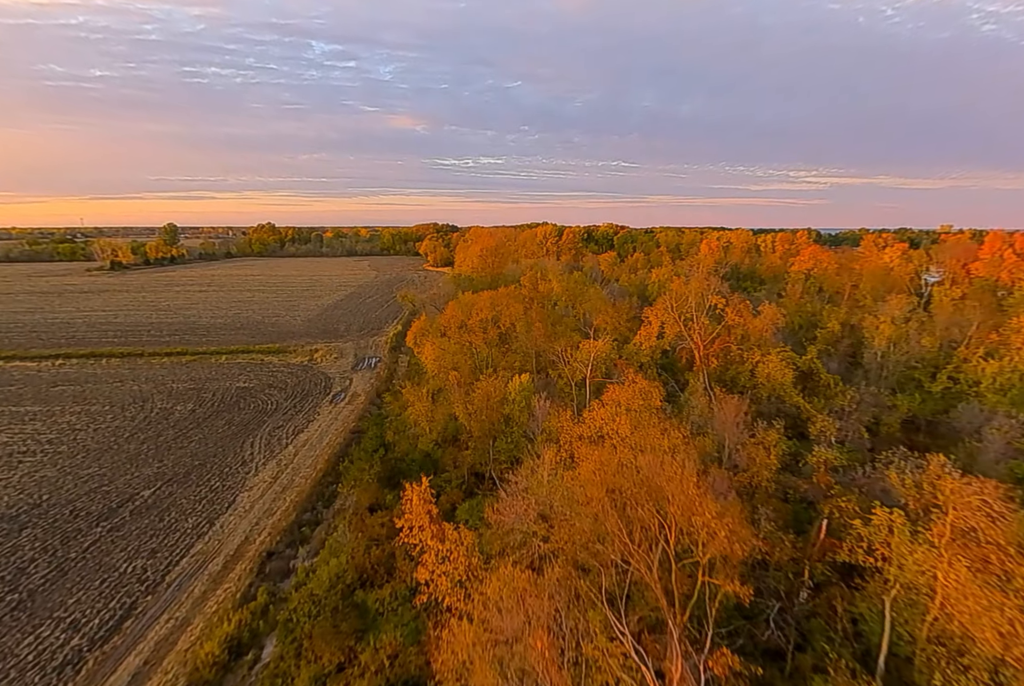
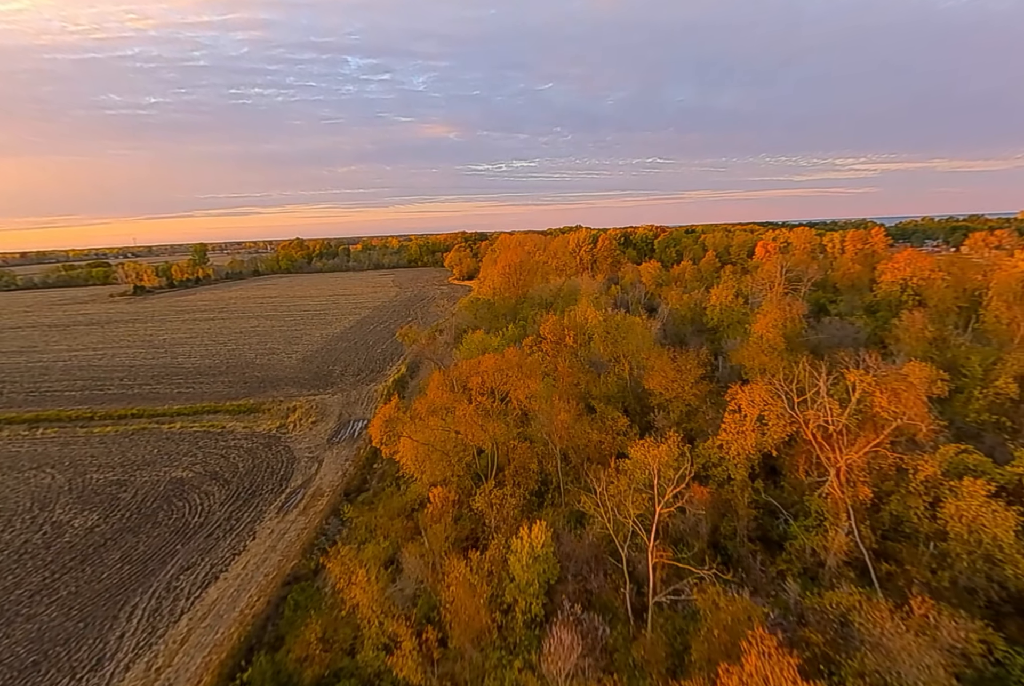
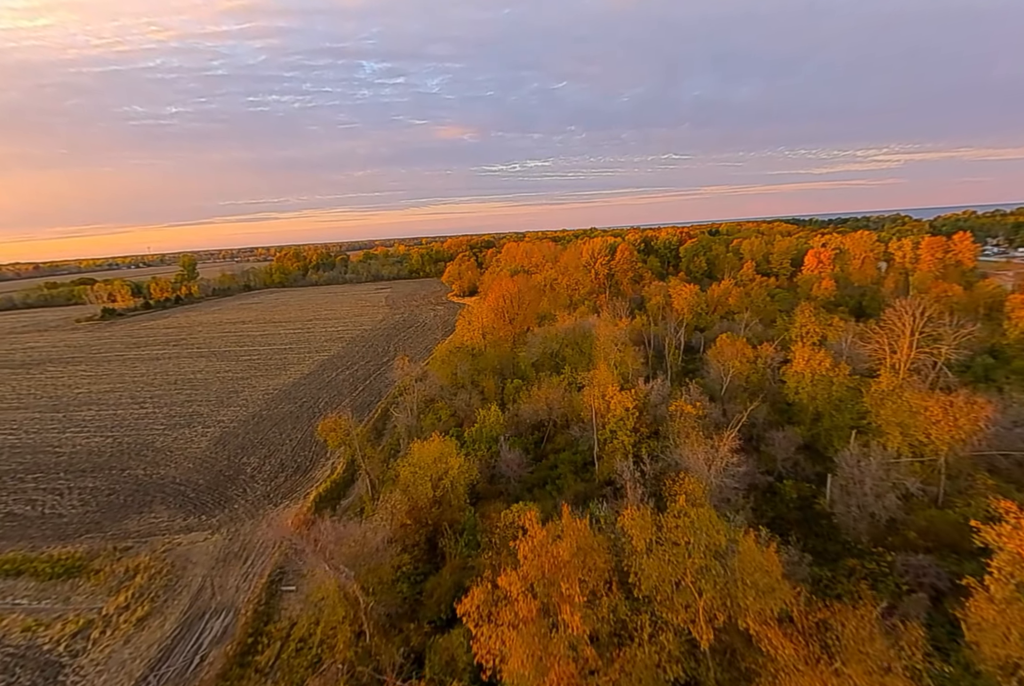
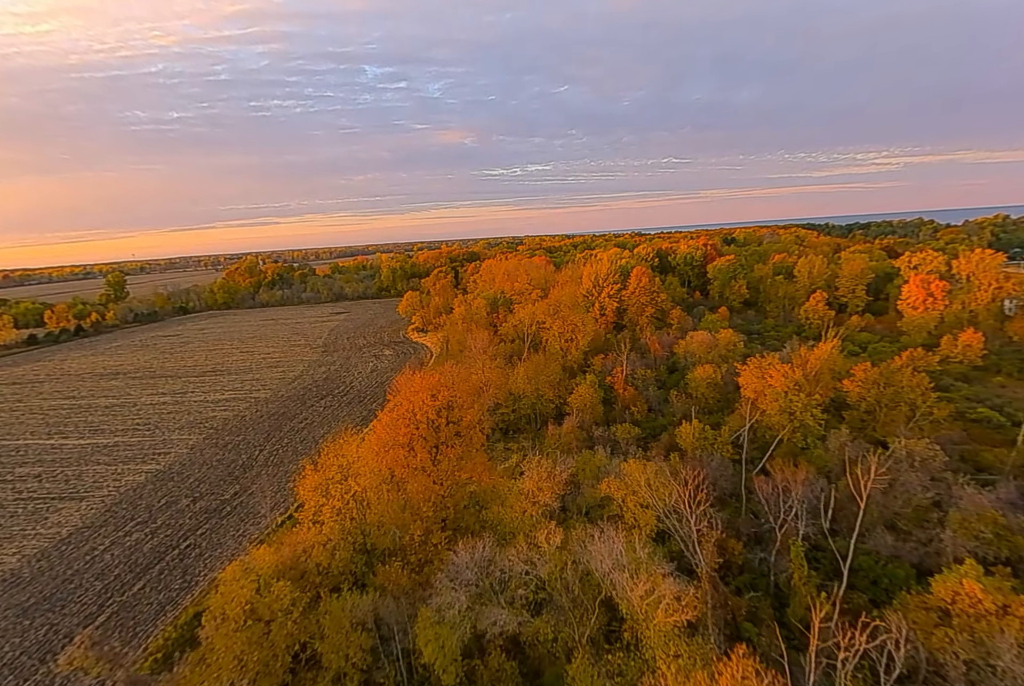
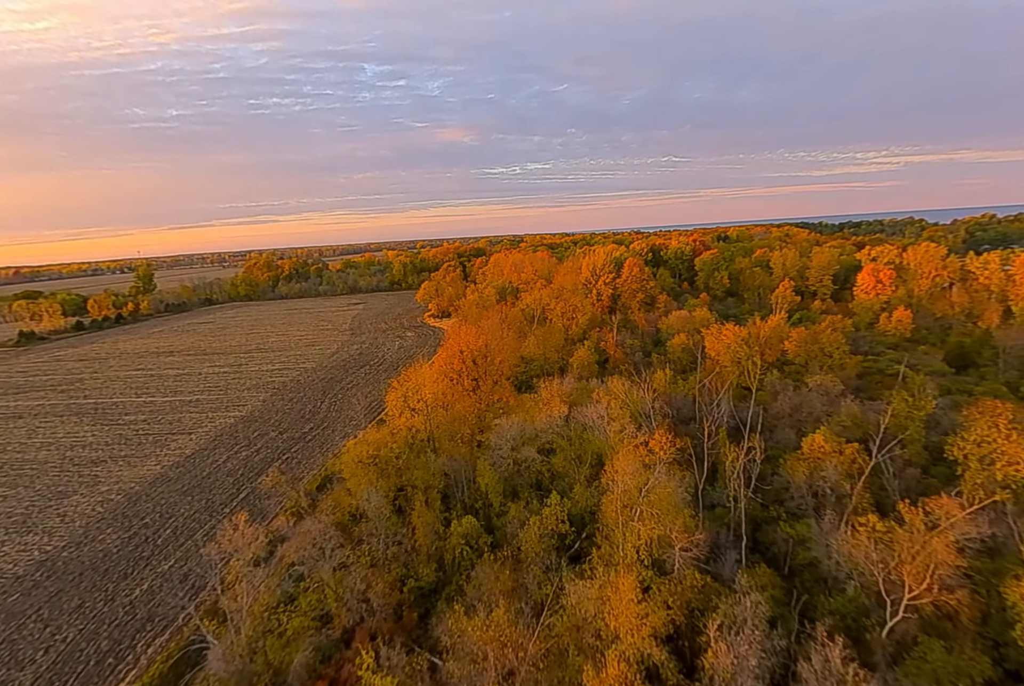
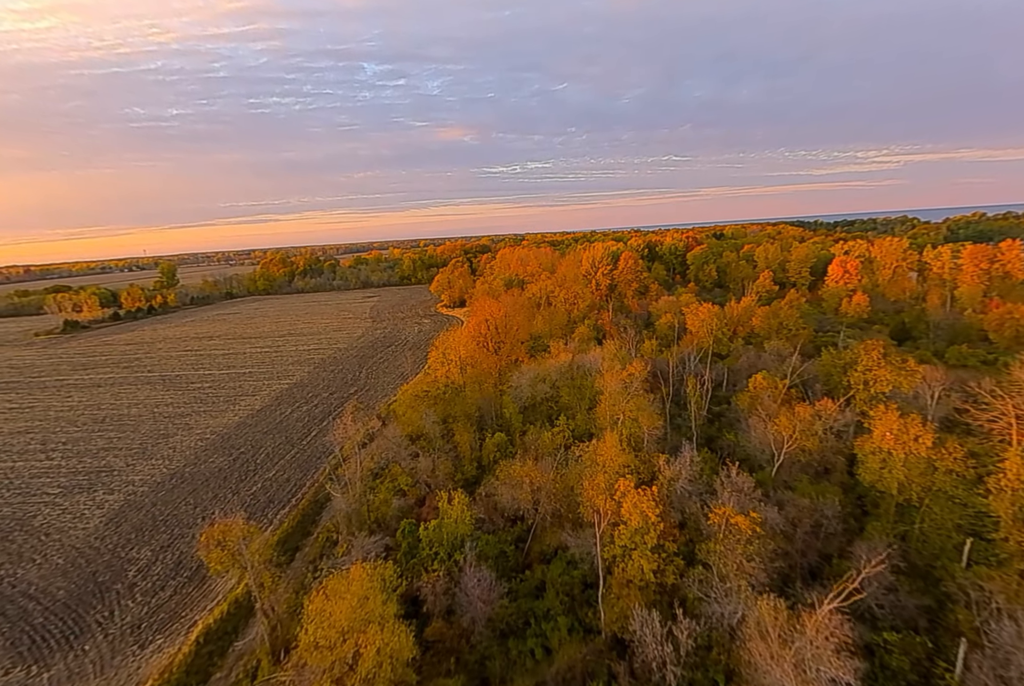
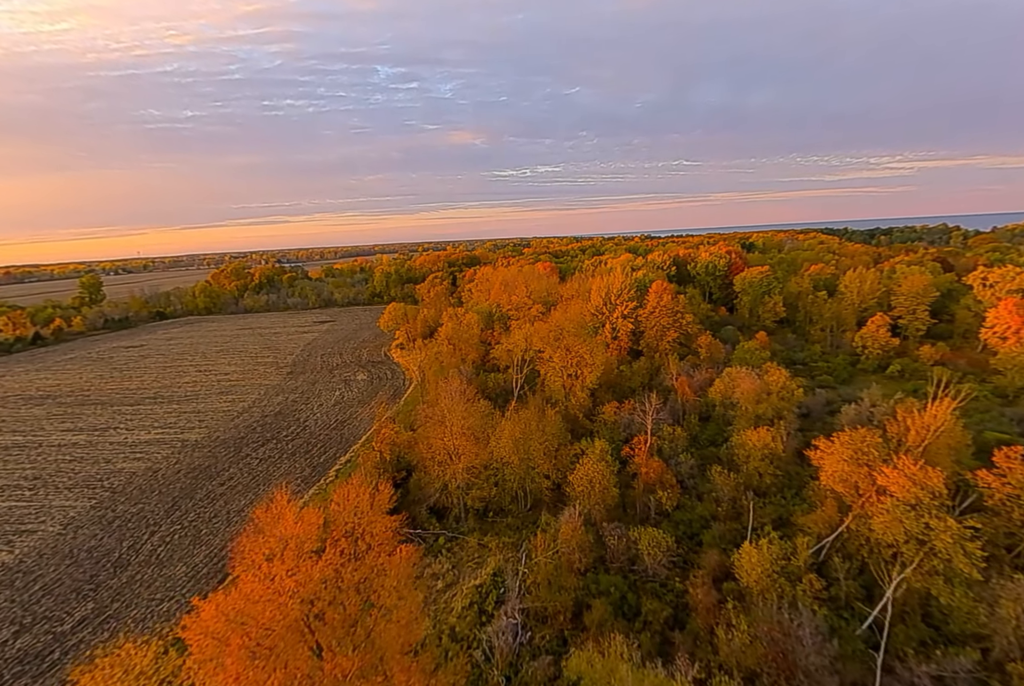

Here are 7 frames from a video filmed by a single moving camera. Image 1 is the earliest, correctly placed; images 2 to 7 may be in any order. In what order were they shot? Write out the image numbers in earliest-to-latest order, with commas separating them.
2, 3, 6, 5, 4, 7
